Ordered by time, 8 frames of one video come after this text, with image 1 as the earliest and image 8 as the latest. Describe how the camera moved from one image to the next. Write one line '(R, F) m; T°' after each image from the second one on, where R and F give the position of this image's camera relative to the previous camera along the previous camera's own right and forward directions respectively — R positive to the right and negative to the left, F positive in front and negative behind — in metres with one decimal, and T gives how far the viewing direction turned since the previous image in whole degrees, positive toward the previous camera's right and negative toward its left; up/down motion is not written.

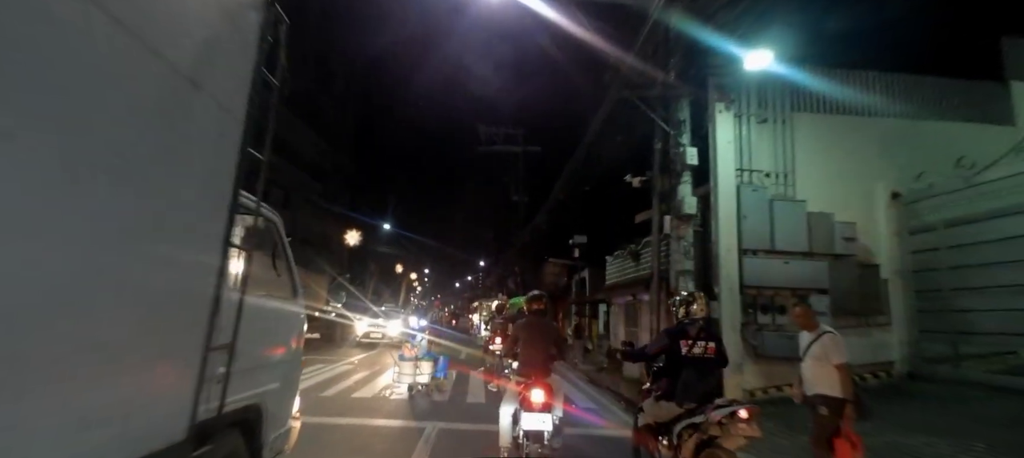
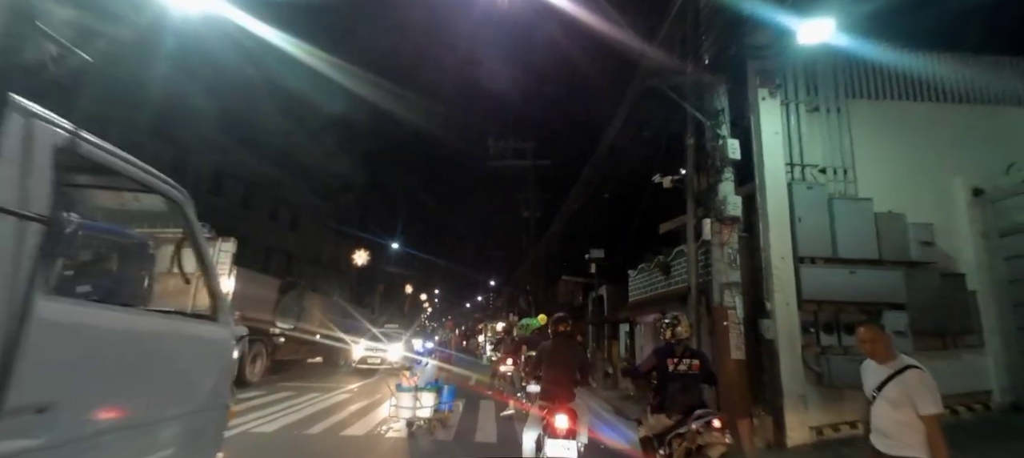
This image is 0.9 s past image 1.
(0.0, +1.4) m; -2°
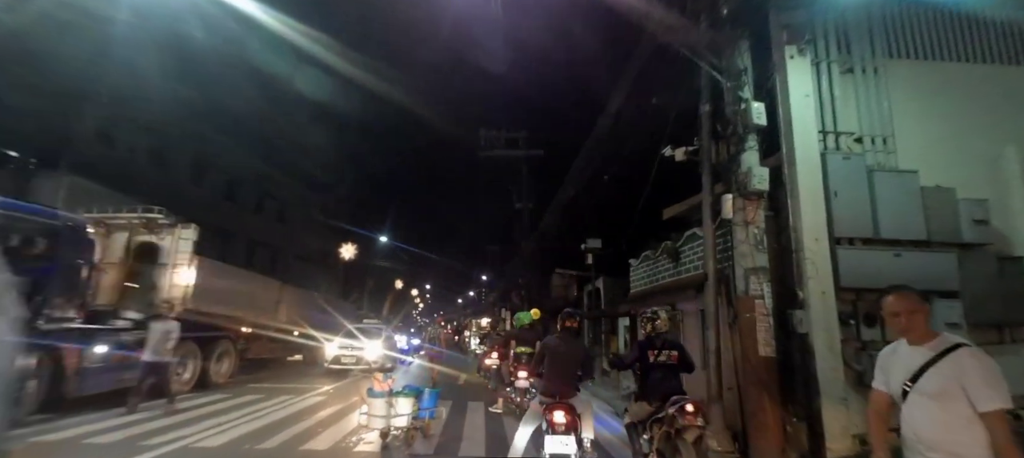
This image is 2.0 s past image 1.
(+0.1, +1.2) m; 0°
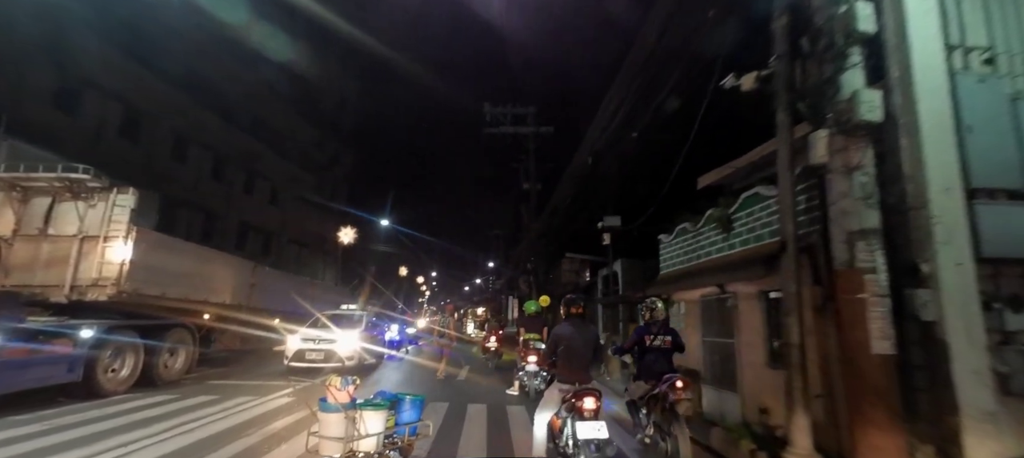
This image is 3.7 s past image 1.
(-0.1, +2.0) m; -1°
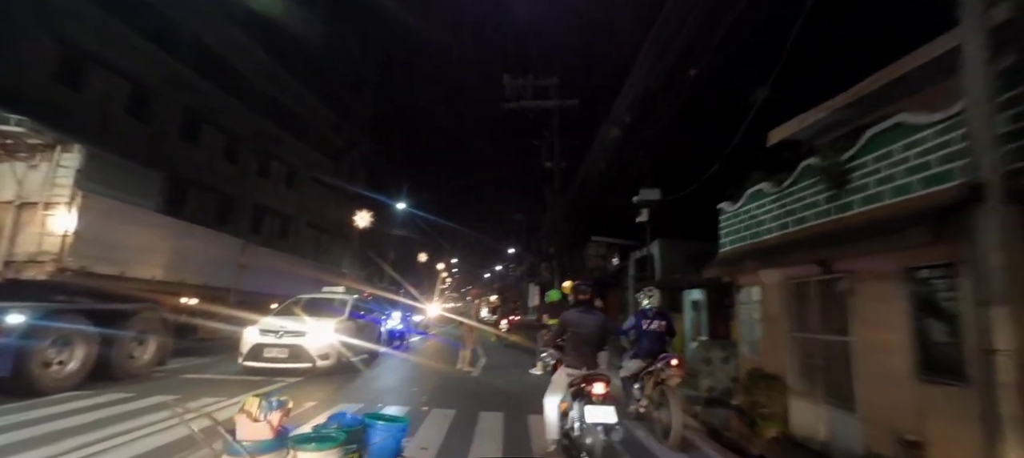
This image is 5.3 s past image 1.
(0.0, +2.0) m; -4°
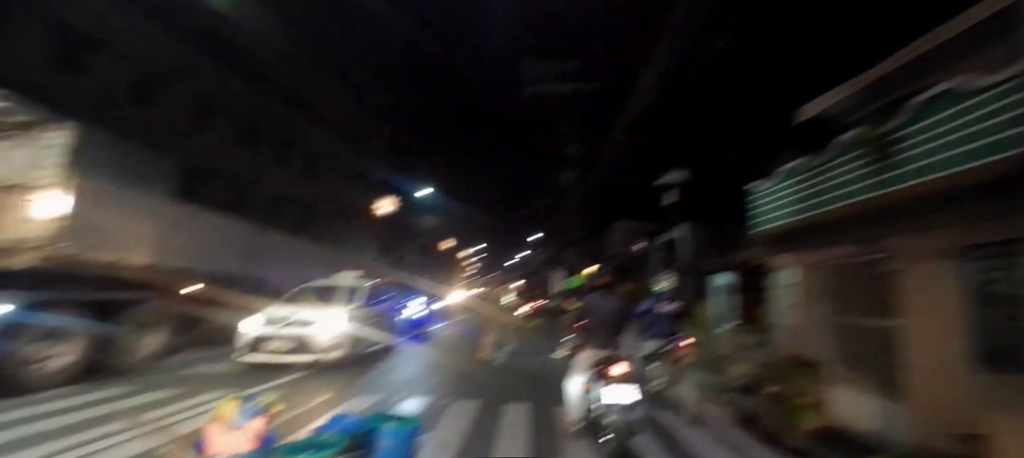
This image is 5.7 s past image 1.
(-0.2, +0.5) m; -1°
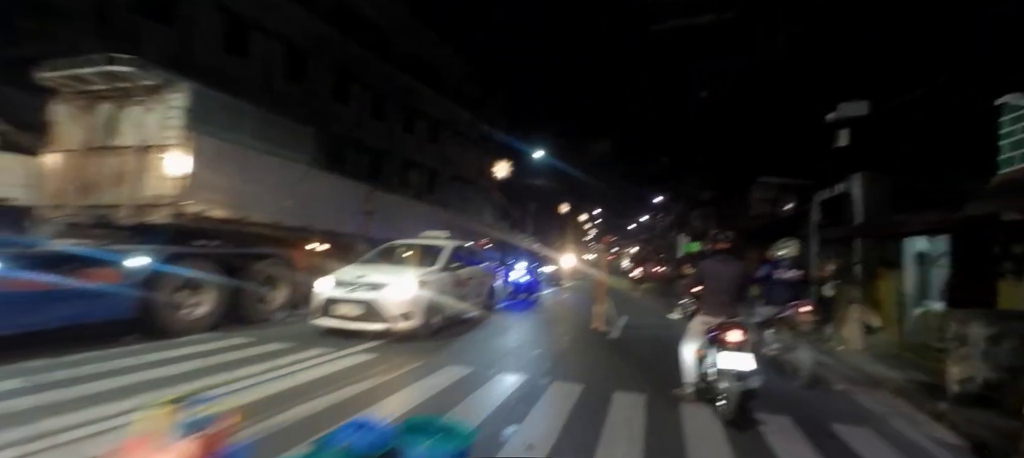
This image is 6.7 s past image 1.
(+0.1, +1.2) m; -15°
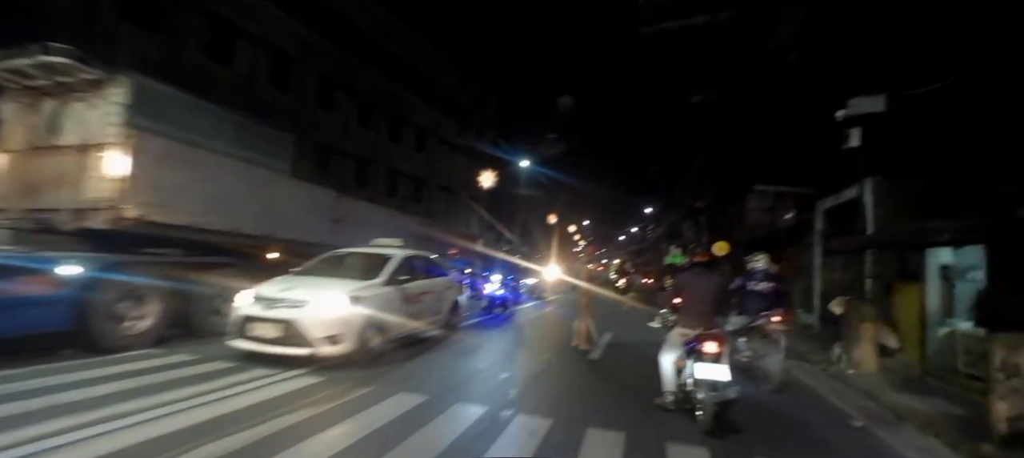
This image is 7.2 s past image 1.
(+0.4, +0.7) m; 0°
